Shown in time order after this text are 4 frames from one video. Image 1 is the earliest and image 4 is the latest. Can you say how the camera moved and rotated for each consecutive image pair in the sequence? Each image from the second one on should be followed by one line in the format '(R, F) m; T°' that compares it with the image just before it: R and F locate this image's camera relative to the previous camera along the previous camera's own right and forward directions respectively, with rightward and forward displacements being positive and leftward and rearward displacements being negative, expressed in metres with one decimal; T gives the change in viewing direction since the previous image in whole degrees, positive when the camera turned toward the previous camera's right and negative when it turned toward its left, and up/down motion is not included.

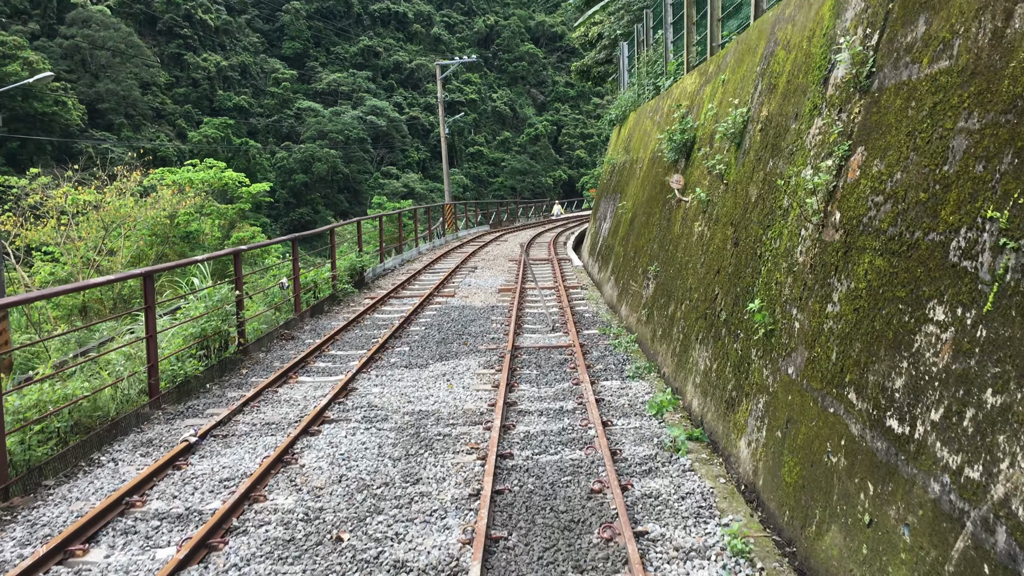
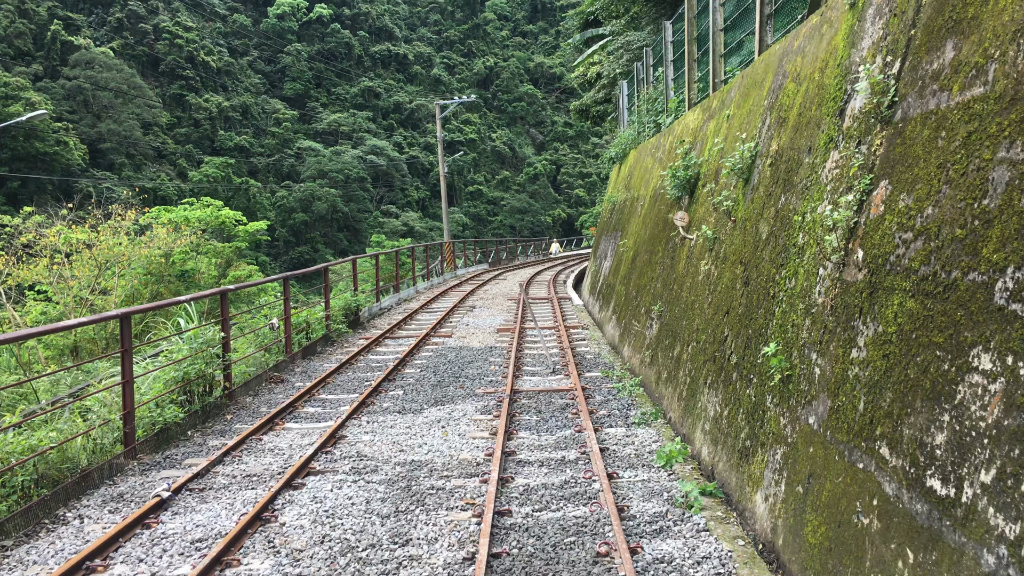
(0.0, +0.2) m; 0°
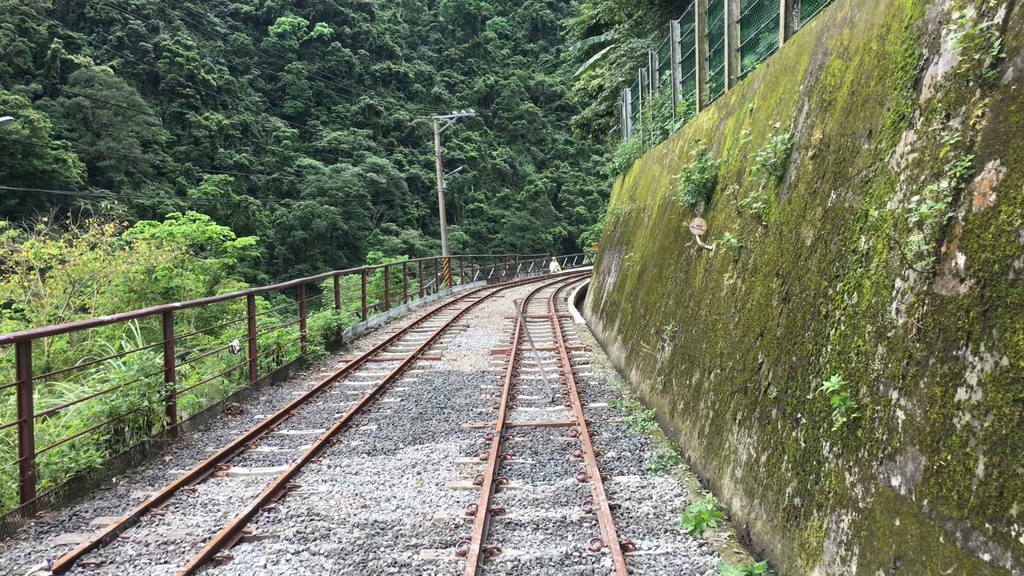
(0.0, +0.8) m; 0°
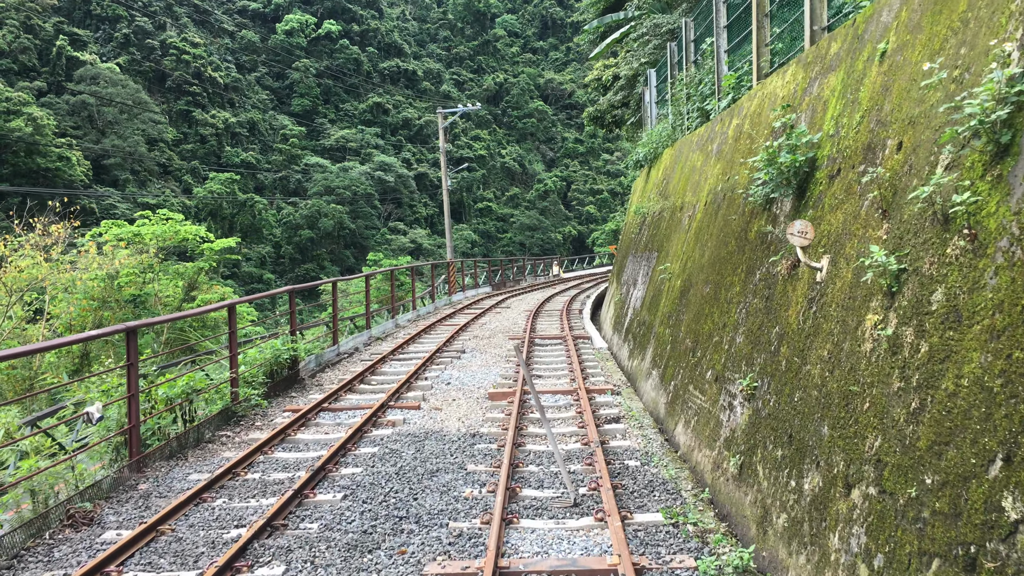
(0.0, +2.0) m; -1°
